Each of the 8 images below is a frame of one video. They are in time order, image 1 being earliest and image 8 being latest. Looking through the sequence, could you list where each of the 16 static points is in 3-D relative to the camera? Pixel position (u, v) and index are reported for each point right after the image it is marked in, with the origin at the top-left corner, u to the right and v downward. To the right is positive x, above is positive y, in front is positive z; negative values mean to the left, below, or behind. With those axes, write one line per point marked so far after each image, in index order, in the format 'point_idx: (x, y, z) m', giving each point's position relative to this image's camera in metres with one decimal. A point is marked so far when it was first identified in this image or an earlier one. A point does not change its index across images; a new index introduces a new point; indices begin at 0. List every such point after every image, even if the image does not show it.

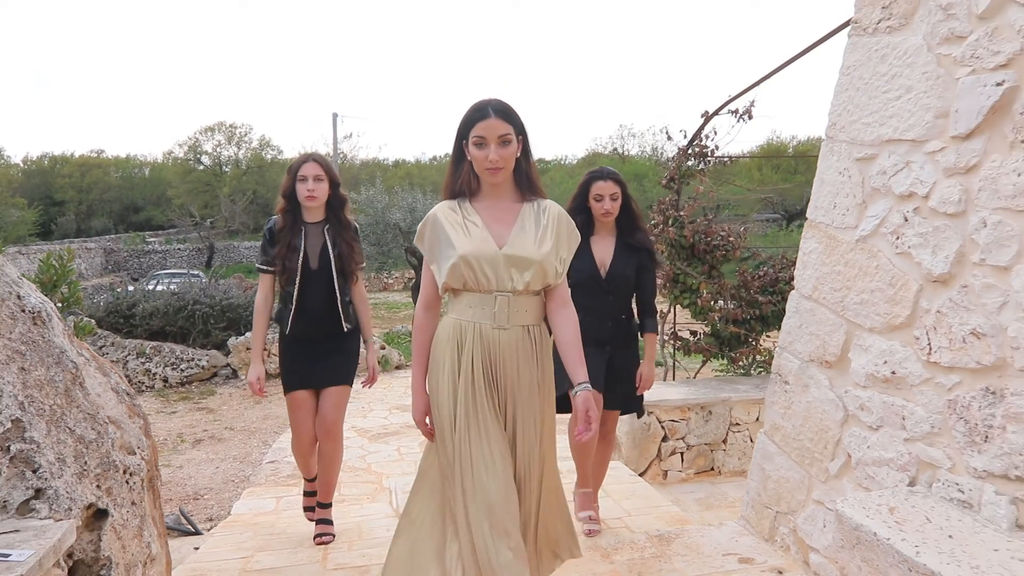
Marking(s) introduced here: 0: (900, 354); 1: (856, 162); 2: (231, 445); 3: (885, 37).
0: (+1.1, -0.2, +2.0) m
1: (+1.0, +0.4, +2.3) m
2: (-2.1, -1.1, +5.5) m
3: (+1.1, +0.7, +2.2) m
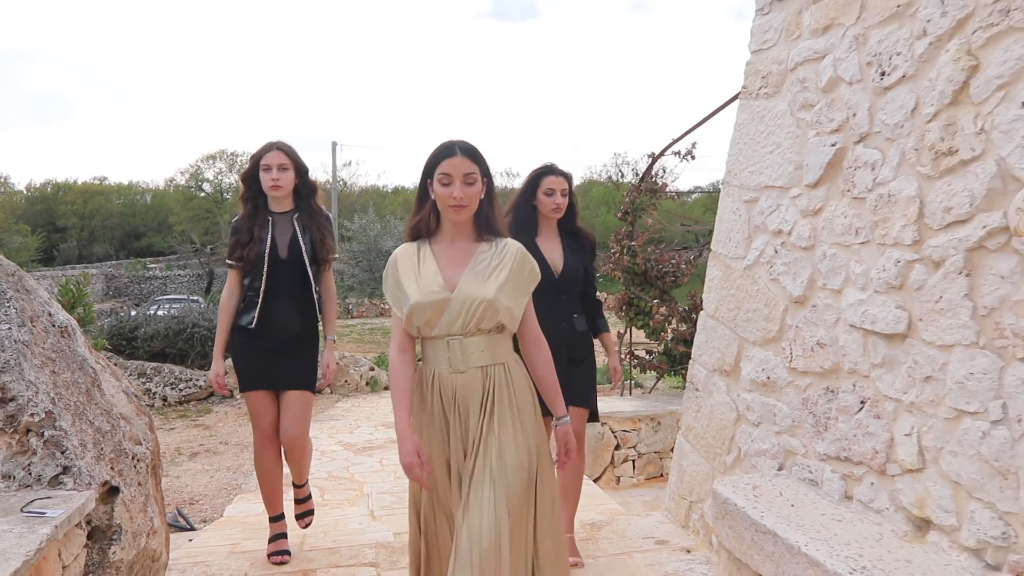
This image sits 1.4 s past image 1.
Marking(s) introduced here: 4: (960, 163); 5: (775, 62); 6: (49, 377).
0: (+0.9, -0.2, +2.5) m
1: (+0.8, +0.3, +2.7) m
2: (-2.3, -1.3, +5.9) m
3: (+0.9, +0.7, +2.6) m
4: (+1.1, +0.3, +1.8) m
5: (+0.9, +0.8, +2.6) m
6: (-1.4, -0.3, +2.2) m
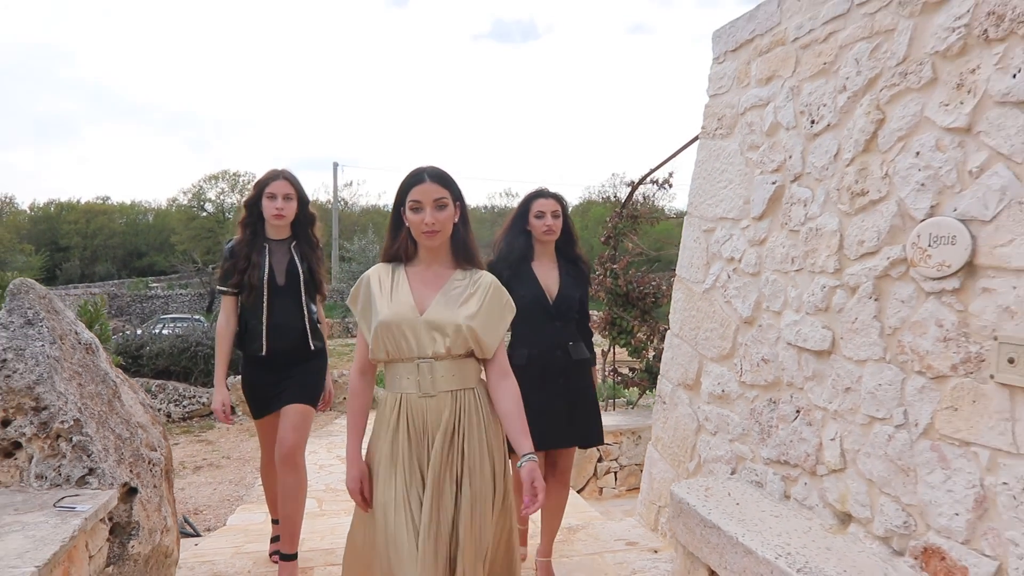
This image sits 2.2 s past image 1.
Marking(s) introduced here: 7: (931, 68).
0: (+0.8, -0.3, +2.8) m
1: (+0.8, +0.2, +3.0) m
2: (-2.3, -1.5, +6.2) m
3: (+0.8, +0.6, +2.9) m
4: (+1.0, +0.2, +2.1) m
5: (+0.8, +0.7, +2.9) m
6: (-1.4, -0.3, +2.5) m
7: (+1.1, +0.6, +1.9) m
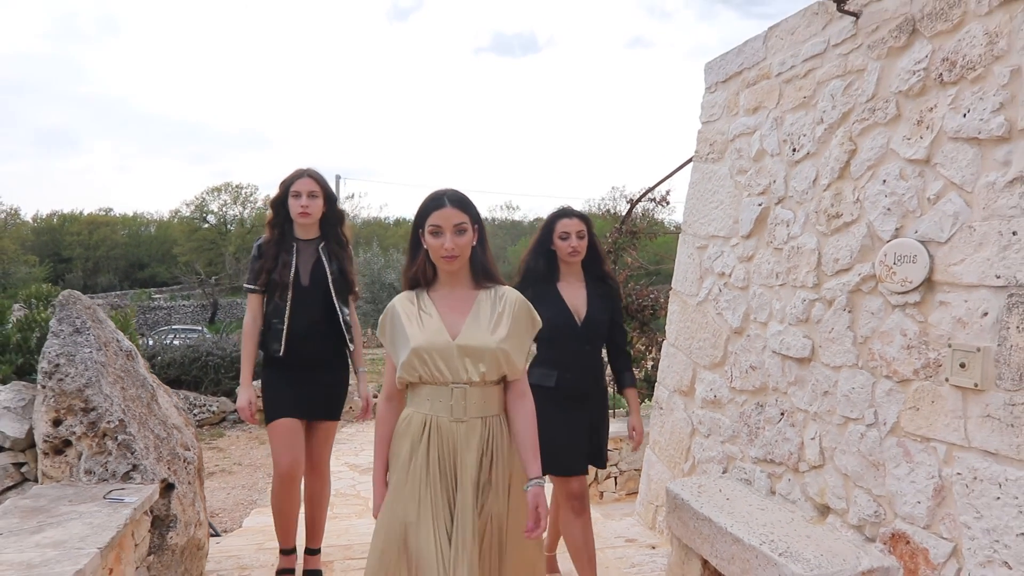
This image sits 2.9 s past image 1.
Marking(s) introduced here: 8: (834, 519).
0: (+0.8, -0.4, +3.0) m
1: (+0.8, +0.2, +3.2) m
2: (-2.3, -1.6, +6.4) m
3: (+0.8, +0.5, +3.2) m
4: (+1.0, +0.2, +2.3) m
5: (+0.9, +0.6, +3.1) m
6: (-1.4, -0.4, +2.7) m
7: (+1.1, +0.5, +2.1) m
8: (+1.0, -0.7, +2.3) m
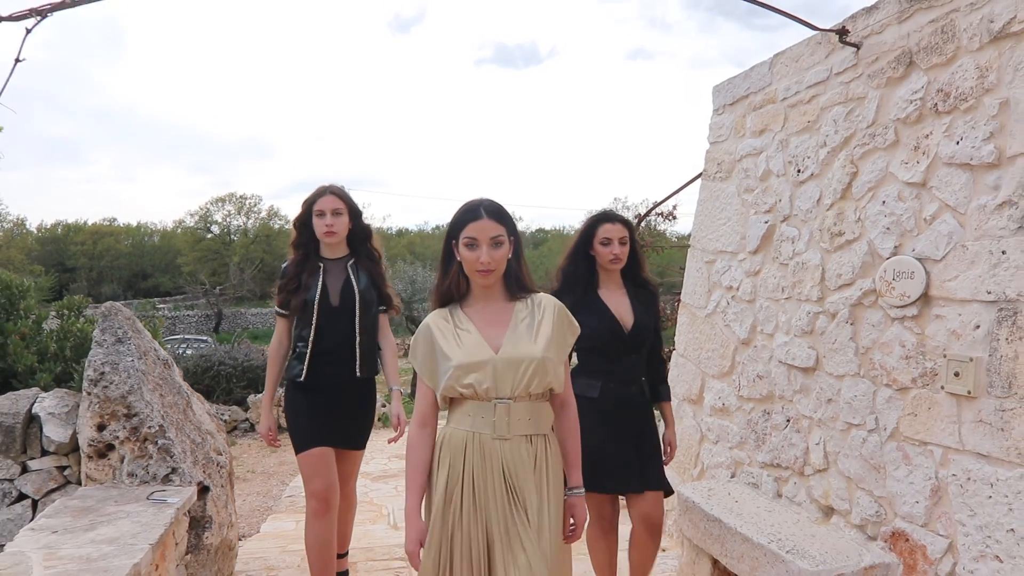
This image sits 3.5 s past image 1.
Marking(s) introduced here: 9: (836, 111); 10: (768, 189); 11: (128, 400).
0: (+0.9, -0.4, +3.1) m
1: (+0.9, +0.1, +3.4) m
2: (-2.2, -1.7, +6.5) m
3: (+0.9, +0.5, +3.3) m
4: (+1.1, +0.1, +2.4) m
5: (+0.9, +0.6, +3.3) m
6: (-1.3, -0.4, +2.8) m
7: (+1.2, +0.5, +2.3) m
8: (+1.0, -0.7, +2.4) m
9: (+1.1, +0.6, +2.6) m
10: (+1.0, +0.4, +2.9) m
11: (-1.4, -0.4, +2.7) m
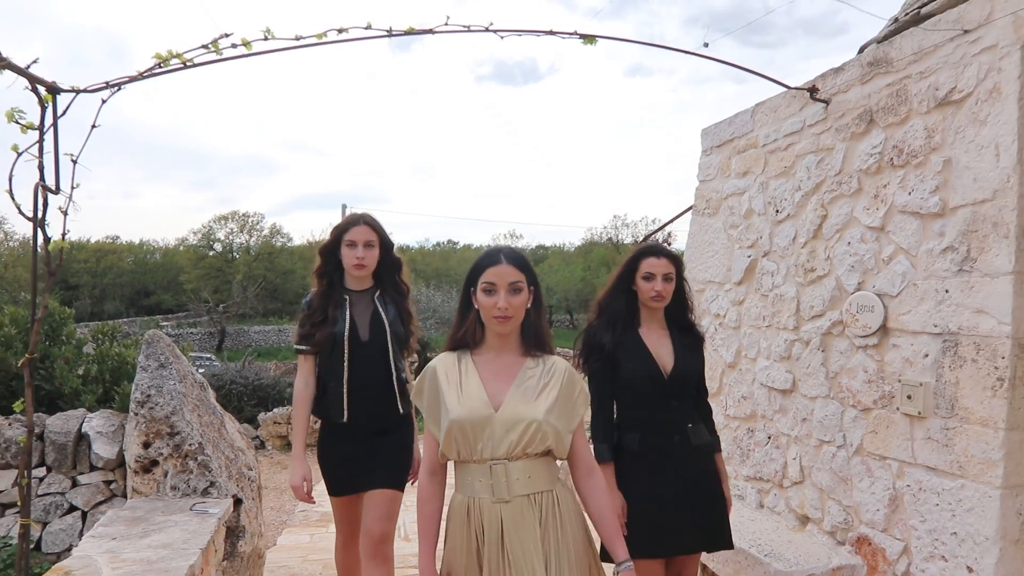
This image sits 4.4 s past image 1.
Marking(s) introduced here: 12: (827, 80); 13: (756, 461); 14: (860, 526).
0: (+0.9, -0.6, +3.4) m
1: (+0.9, 0.0, +3.7) m
2: (-2.2, -1.9, +6.7) m
3: (+0.9, +0.3, +3.6) m
4: (+1.1, 0.0, +2.7) m
5: (+1.0, +0.5, +3.6) m
6: (-1.3, -0.5, +3.1) m
7: (+1.2, +0.4, +2.6) m
8: (+1.1, -0.9, +2.7) m
9: (+1.1, +0.5, +2.9) m
10: (+1.0, +0.3, +3.2) m
11: (-1.4, -0.5, +3.0) m
12: (+1.2, +0.8, +2.8) m
13: (+1.0, -0.7, +3.0) m
14: (+1.1, -0.8, +2.4) m
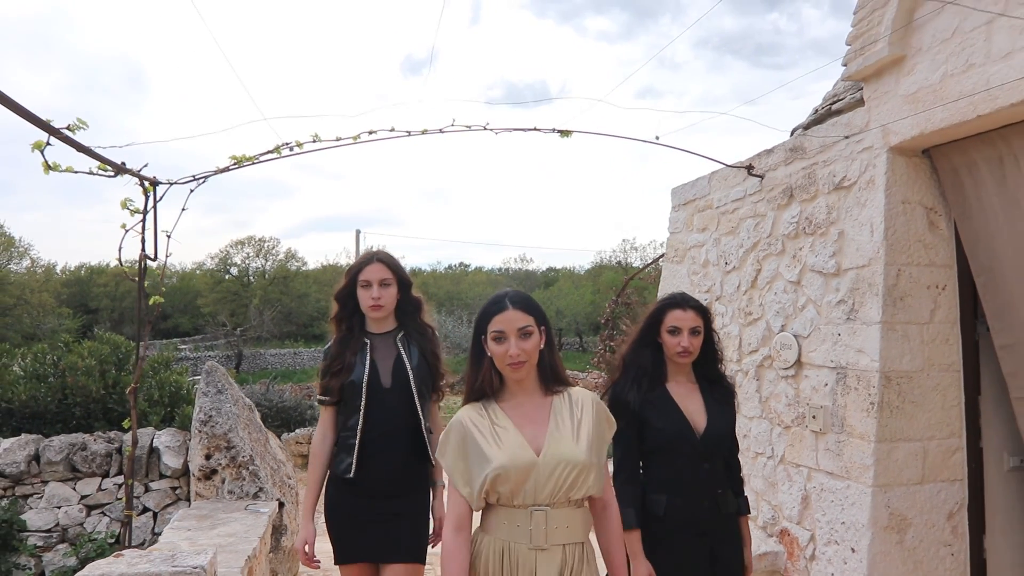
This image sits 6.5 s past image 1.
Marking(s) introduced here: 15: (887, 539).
0: (+0.9, -0.8, +4.0) m
1: (+0.9, -0.2, +4.3) m
2: (-2.2, -2.2, +7.4) m
3: (+0.9, +0.1, +4.3) m
4: (+1.1, -0.1, +3.4) m
5: (+0.9, +0.3, +4.2) m
6: (-1.3, -0.7, +3.8) m
7: (+1.2, +0.2, +3.2) m
8: (+1.0, -1.0, +3.3) m
9: (+1.1, +0.3, +3.5) m
10: (+1.0, +0.1, +3.9) m
11: (-1.4, -0.7, +3.6) m
12: (+1.1, +0.6, +3.4) m
13: (+1.0, -0.9, +3.7) m
14: (+1.1, -0.9, +3.0) m
15: (+1.3, -0.8, +2.5) m
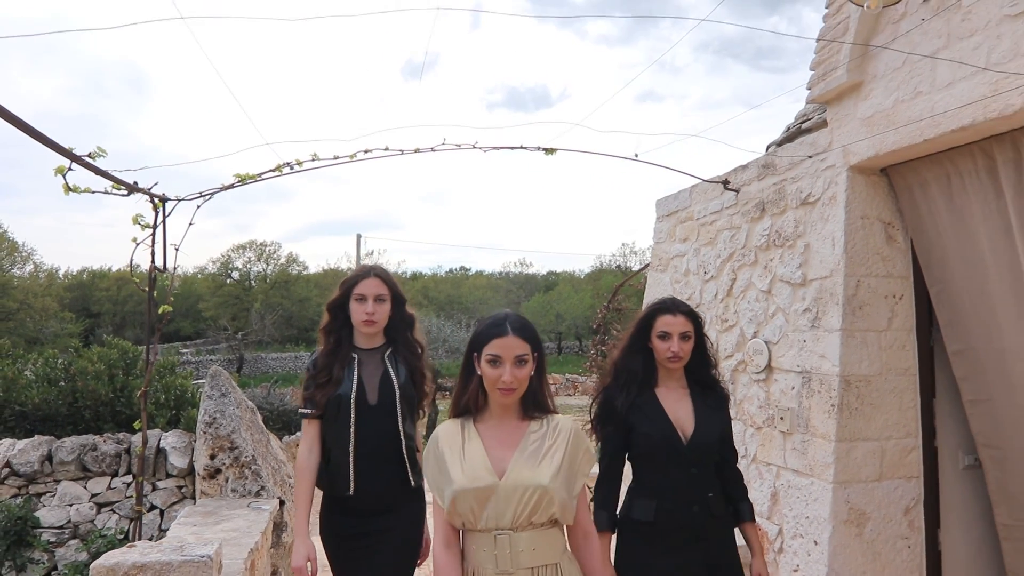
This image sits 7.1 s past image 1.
0: (+0.8, -0.8, +4.2) m
1: (+0.8, -0.3, +4.5) m
2: (-2.2, -2.3, +7.5) m
3: (+0.9, +0.1, +4.4) m
4: (+1.0, -0.2, +3.5) m
5: (+0.9, +0.2, +4.4) m
6: (-1.4, -0.8, +3.9) m
7: (+1.1, +0.2, +3.4) m
8: (+1.0, -1.1, +3.5) m
9: (+1.0, +0.3, +3.7) m
10: (+0.9, 0.0, +4.1) m
11: (-1.4, -0.8, +3.8) m
12: (+1.1, +0.5, +3.6) m
13: (+0.9, -0.9, +3.8) m
14: (+1.0, -1.0, +3.2) m
15: (+1.2, -0.9, +2.7) m
